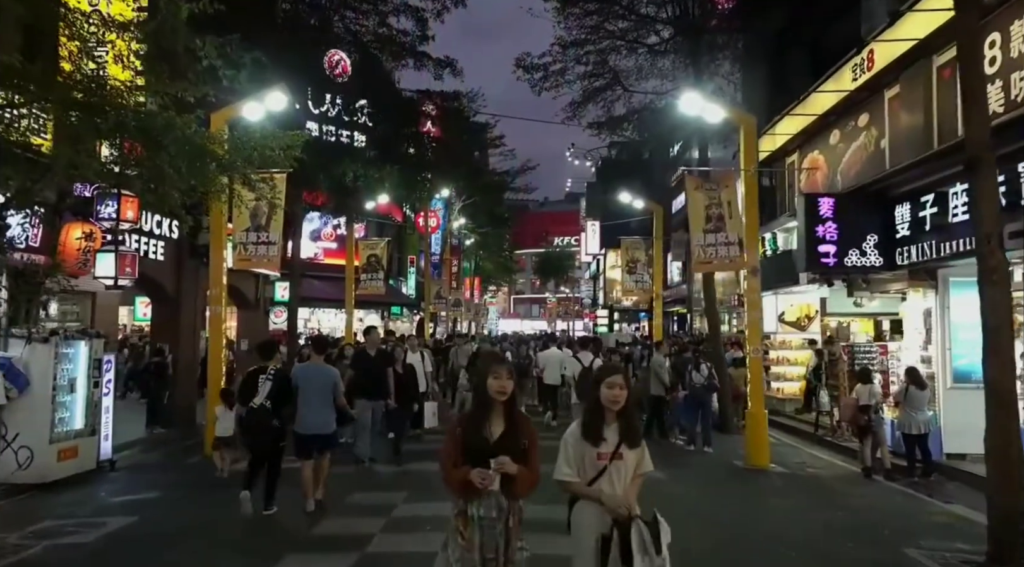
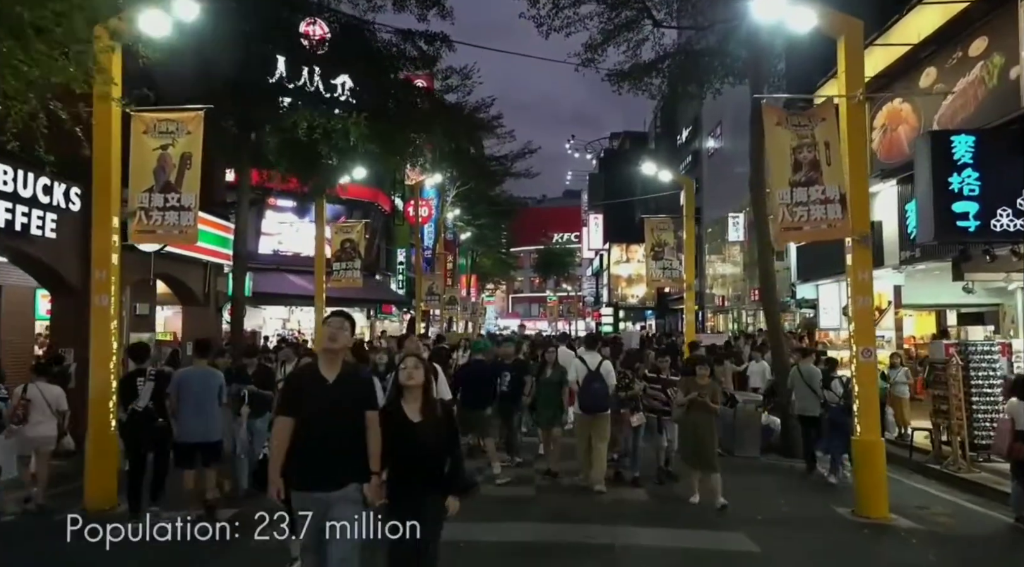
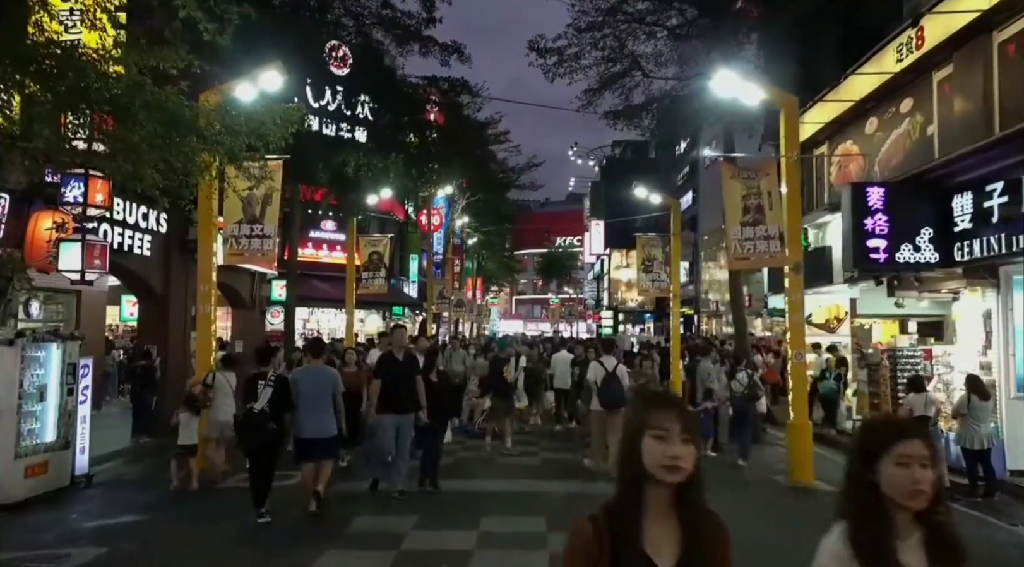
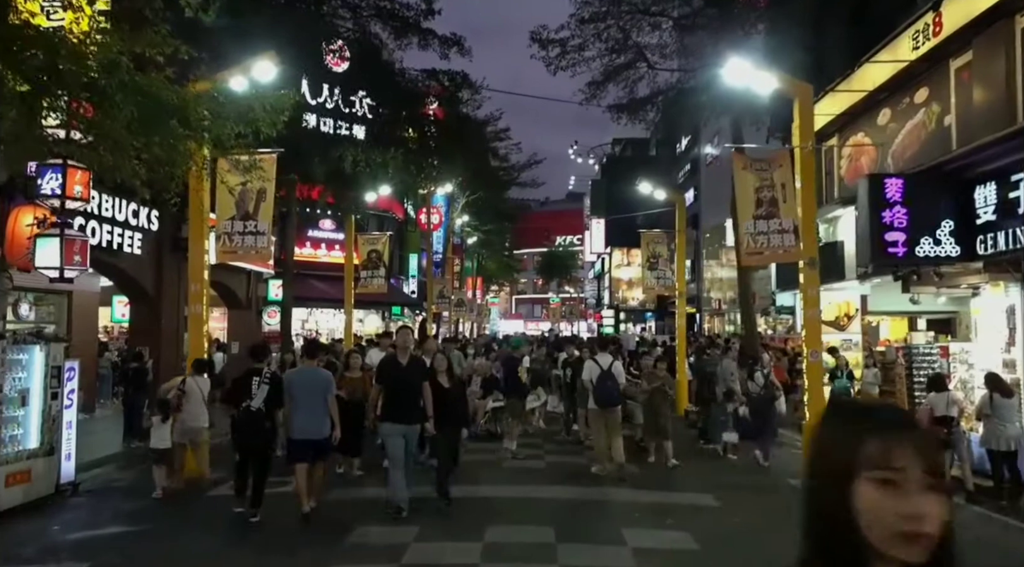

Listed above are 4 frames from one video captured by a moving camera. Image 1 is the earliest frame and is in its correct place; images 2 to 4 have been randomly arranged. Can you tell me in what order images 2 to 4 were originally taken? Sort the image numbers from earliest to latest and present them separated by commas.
3, 4, 2
